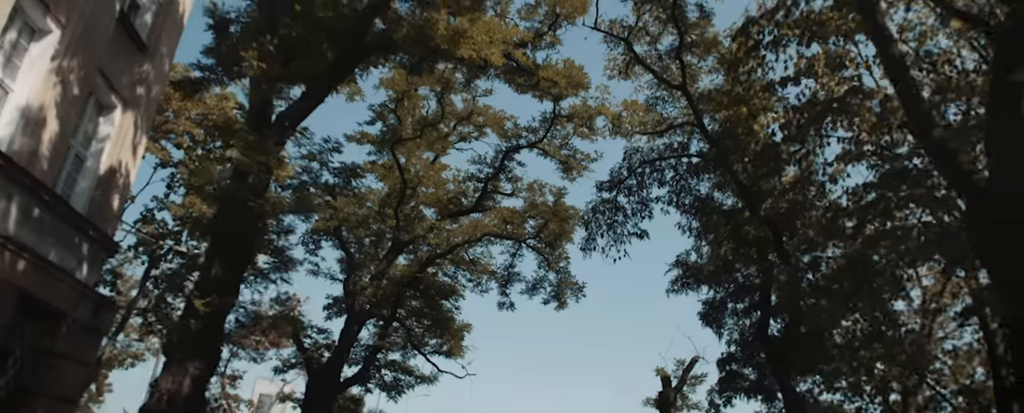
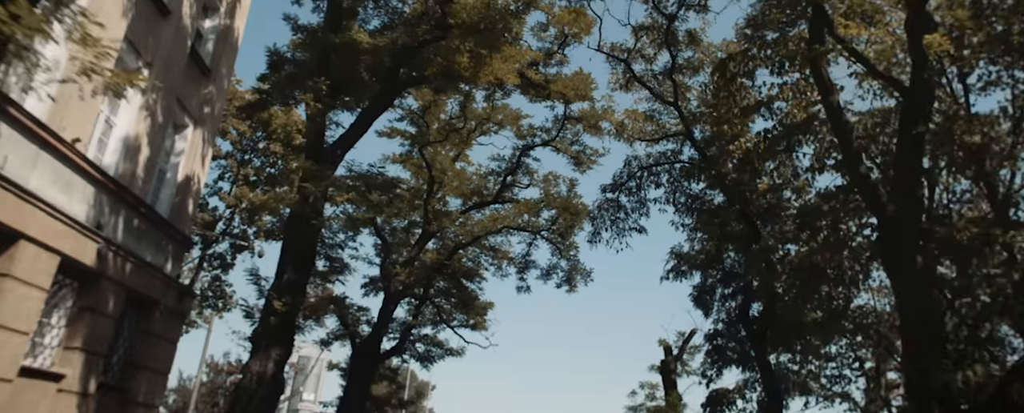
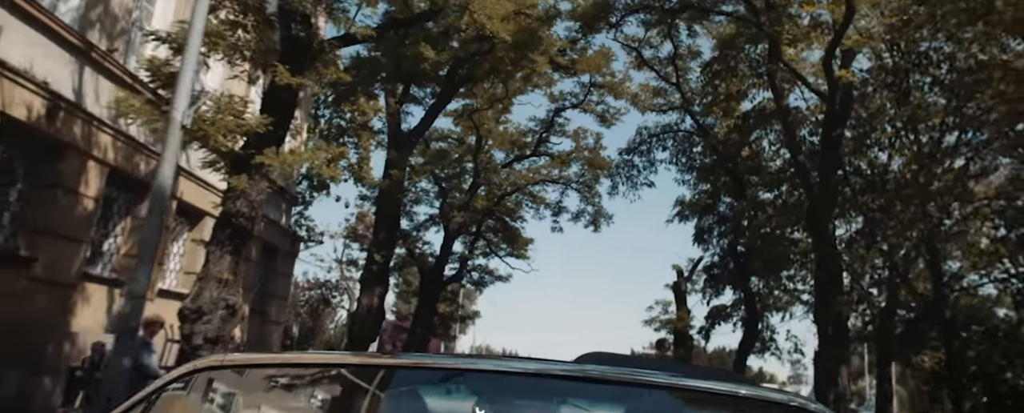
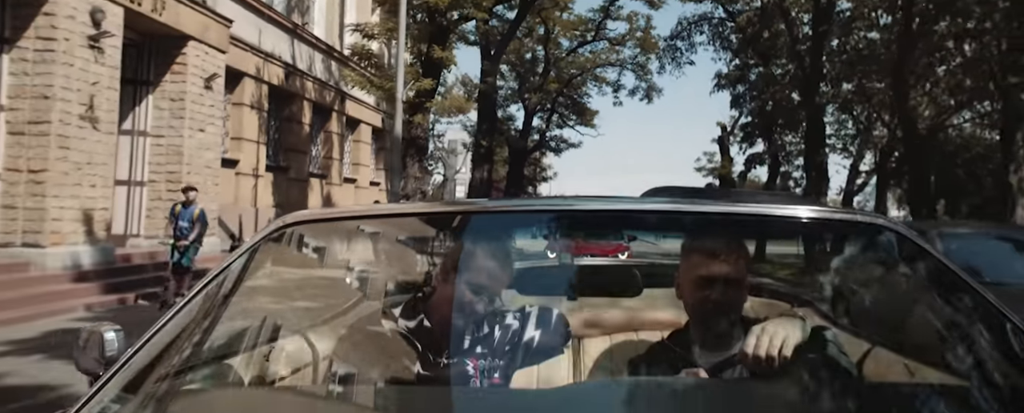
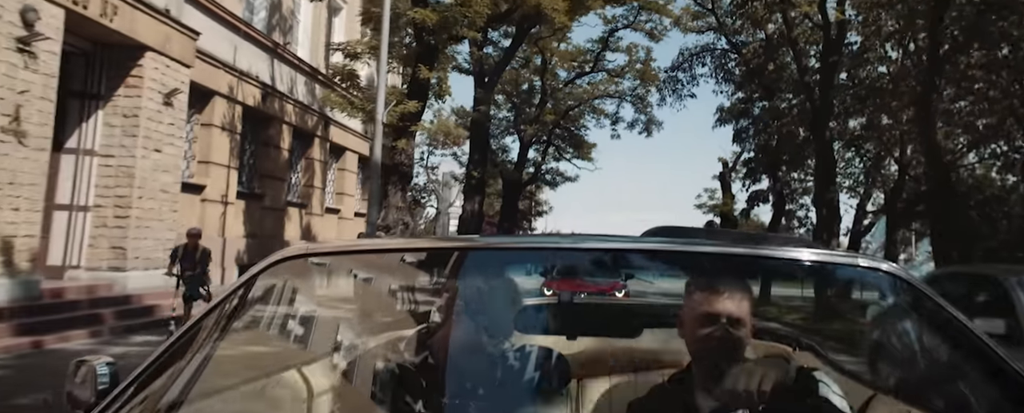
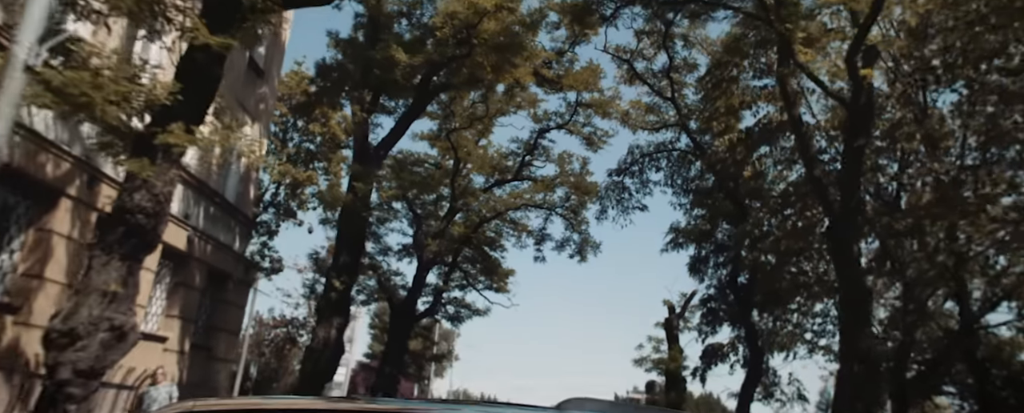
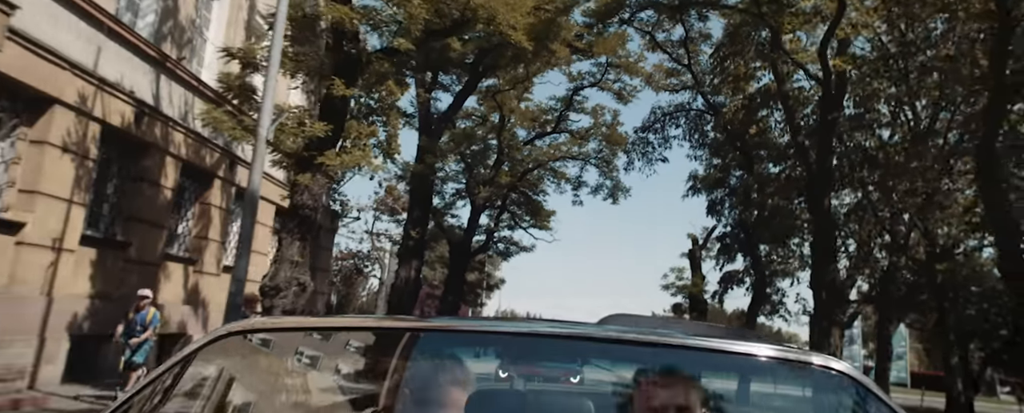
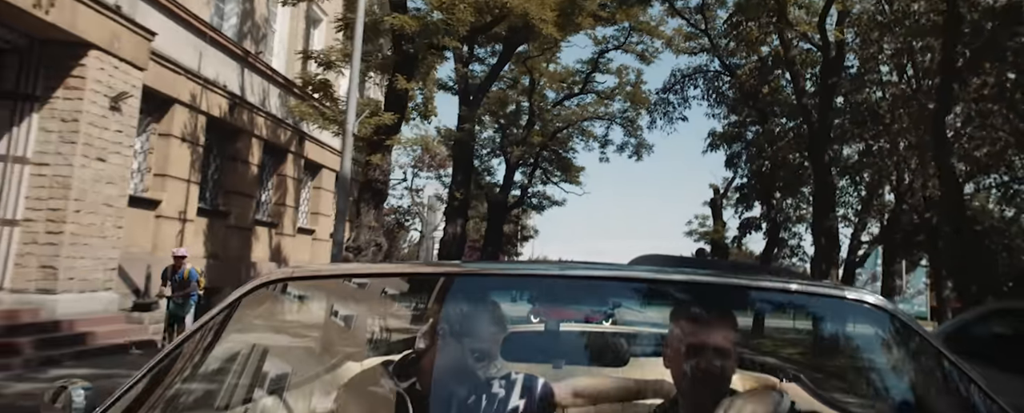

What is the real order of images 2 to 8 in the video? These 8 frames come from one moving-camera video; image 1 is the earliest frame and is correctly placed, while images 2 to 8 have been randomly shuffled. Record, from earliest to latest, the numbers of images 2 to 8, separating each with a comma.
2, 6, 3, 7, 8, 5, 4
